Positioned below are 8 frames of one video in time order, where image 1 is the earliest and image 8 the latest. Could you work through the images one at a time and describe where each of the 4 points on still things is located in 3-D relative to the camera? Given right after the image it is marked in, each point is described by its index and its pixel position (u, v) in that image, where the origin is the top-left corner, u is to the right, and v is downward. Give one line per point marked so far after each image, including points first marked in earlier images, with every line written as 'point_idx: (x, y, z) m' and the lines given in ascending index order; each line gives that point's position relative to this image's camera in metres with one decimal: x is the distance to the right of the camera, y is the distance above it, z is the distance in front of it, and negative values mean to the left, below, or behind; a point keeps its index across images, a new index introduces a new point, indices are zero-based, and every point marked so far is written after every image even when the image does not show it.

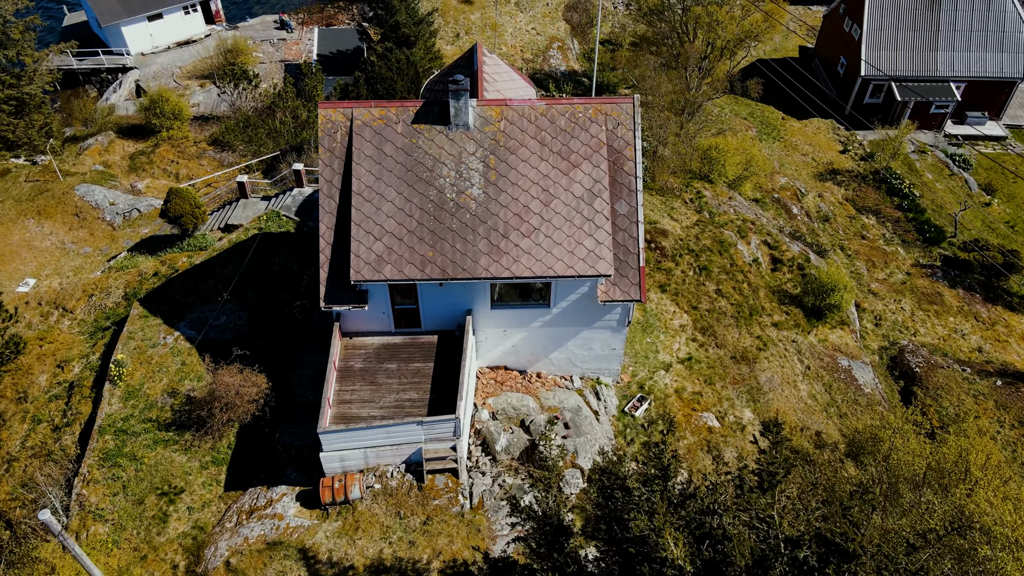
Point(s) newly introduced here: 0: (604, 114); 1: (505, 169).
0: (+2.2, +4.2, +17.3) m
1: (-0.2, +2.8, +16.9) m
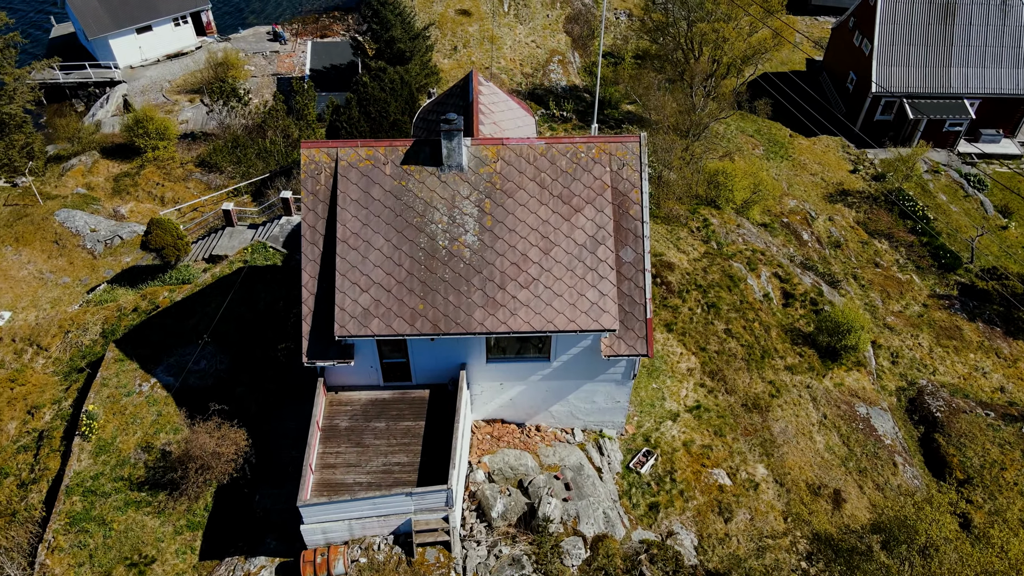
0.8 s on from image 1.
0: (+2.1, +3.0, +16.1) m
1: (-0.2, +1.6, +15.7) m
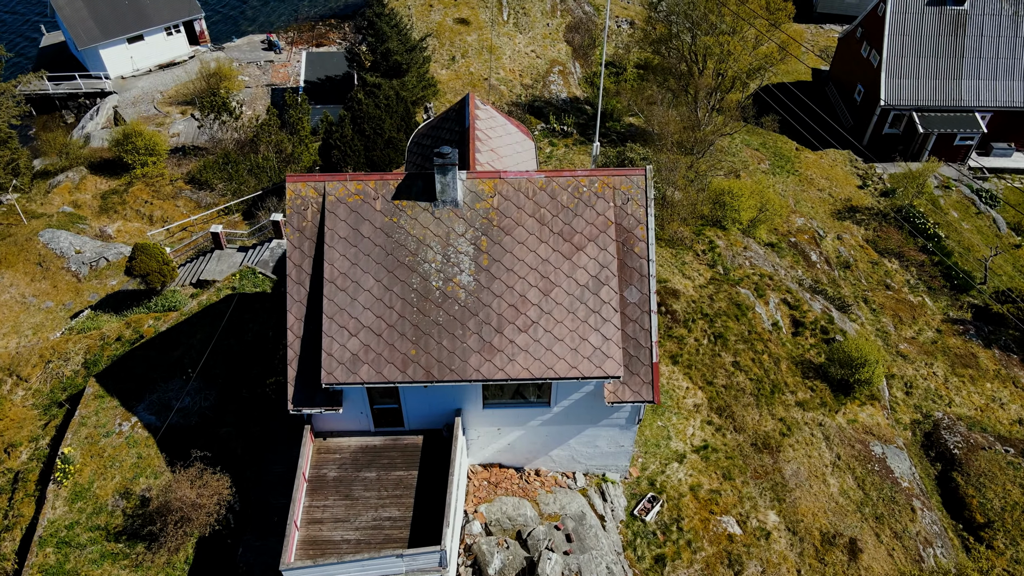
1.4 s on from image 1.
0: (+2.1, +2.1, +15.2) m
1: (-0.3, +0.7, +14.8) m
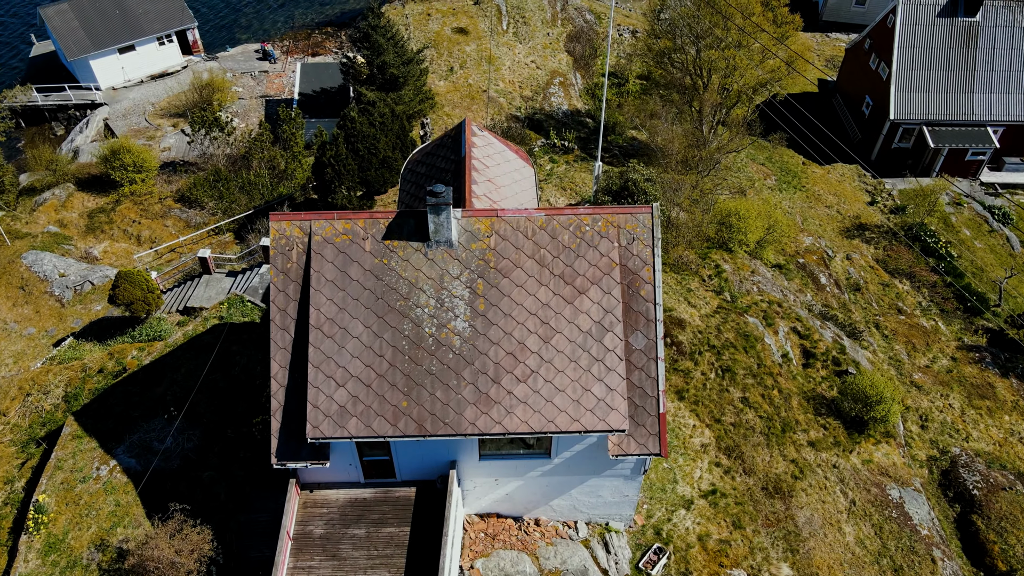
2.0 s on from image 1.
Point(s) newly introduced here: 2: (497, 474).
0: (+2.0, +1.2, +14.2) m
1: (-0.3, -0.2, +13.9) m
2: (-0.3, -3.9, +14.9) m
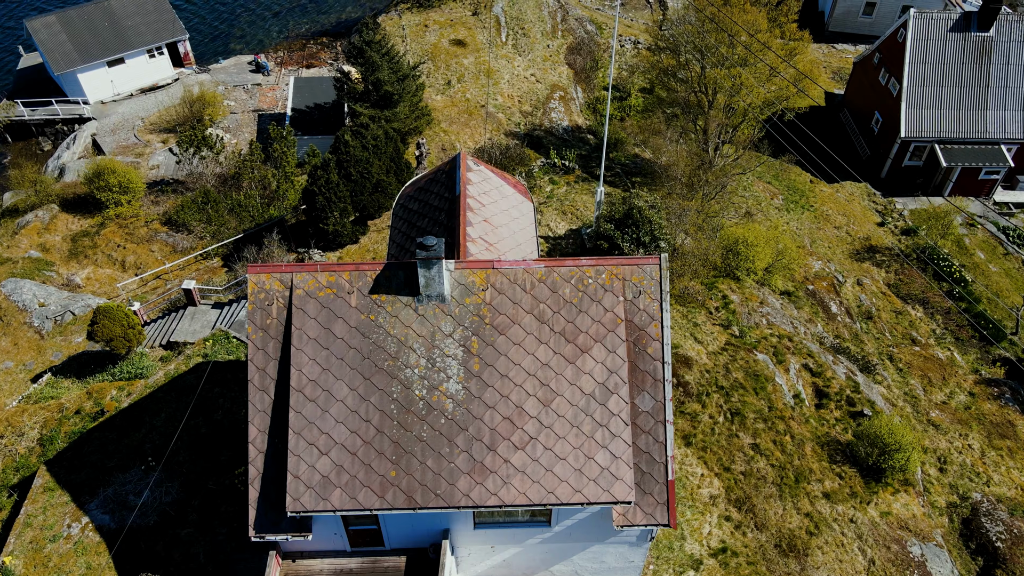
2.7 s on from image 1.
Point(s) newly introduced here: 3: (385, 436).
0: (+2.0, +0.2, +13.2) m
1: (-0.4, -1.2, +12.9) m
2: (-0.4, -4.9, +13.9) m
3: (-2.2, -2.6, +12.6) m
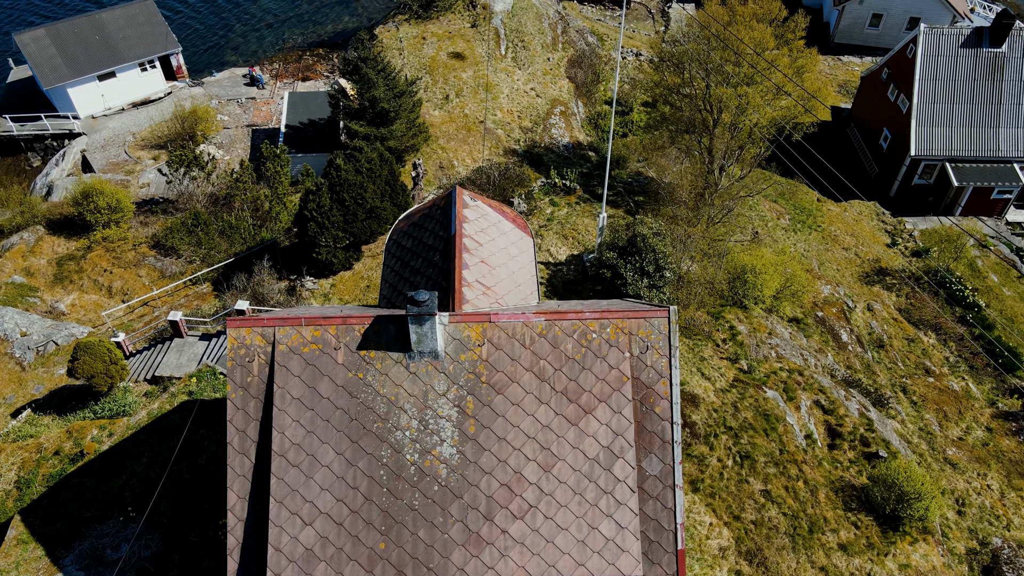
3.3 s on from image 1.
0: (+2.0, -0.8, +12.3) m
1: (-0.4, -2.1, +12.0) m
2: (-0.4, -5.8, +13.0) m
3: (-2.3, -3.5, +11.7) m
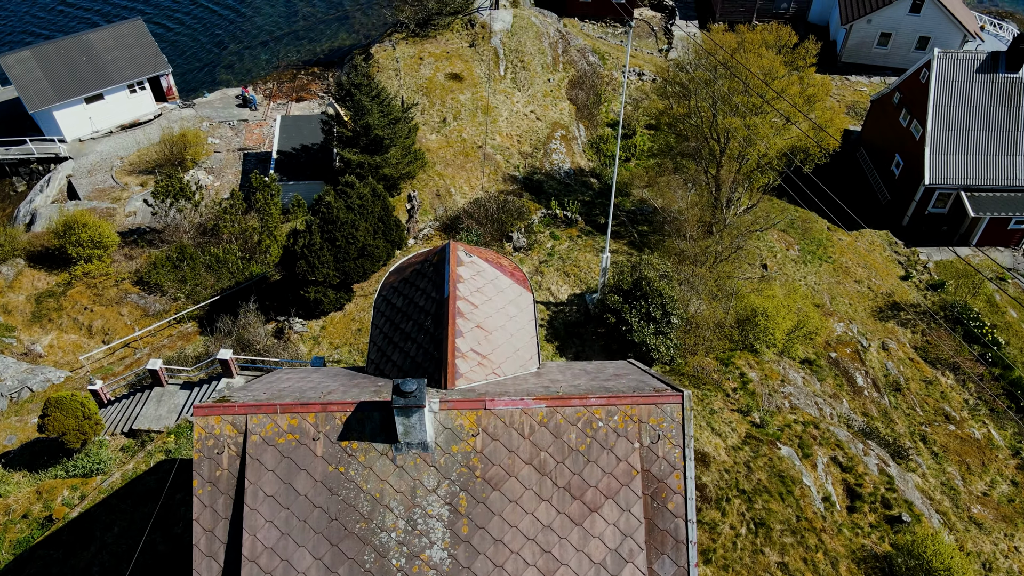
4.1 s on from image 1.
0: (+1.9, -2.0, +11.2) m
1: (-0.4, -3.4, +10.8) m
2: (-0.4, -7.1, +11.8) m
3: (-2.3, -4.8, +10.5) m
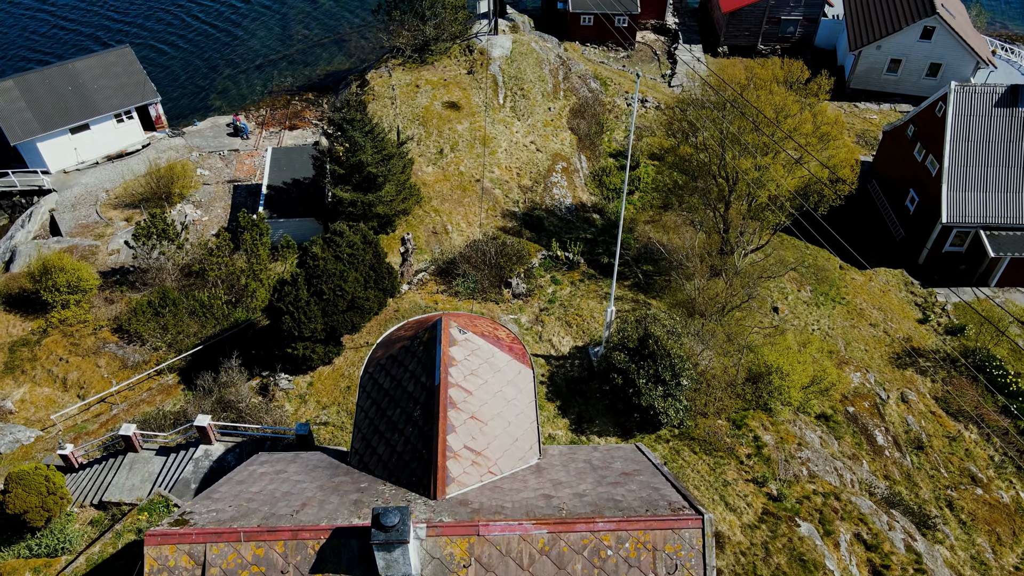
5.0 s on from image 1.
0: (+1.9, -3.5, +9.8) m
1: (-0.5, -4.9, +9.4) m
2: (-0.5, -8.6, +10.4) m
3: (-2.3, -6.3, +9.1) m
